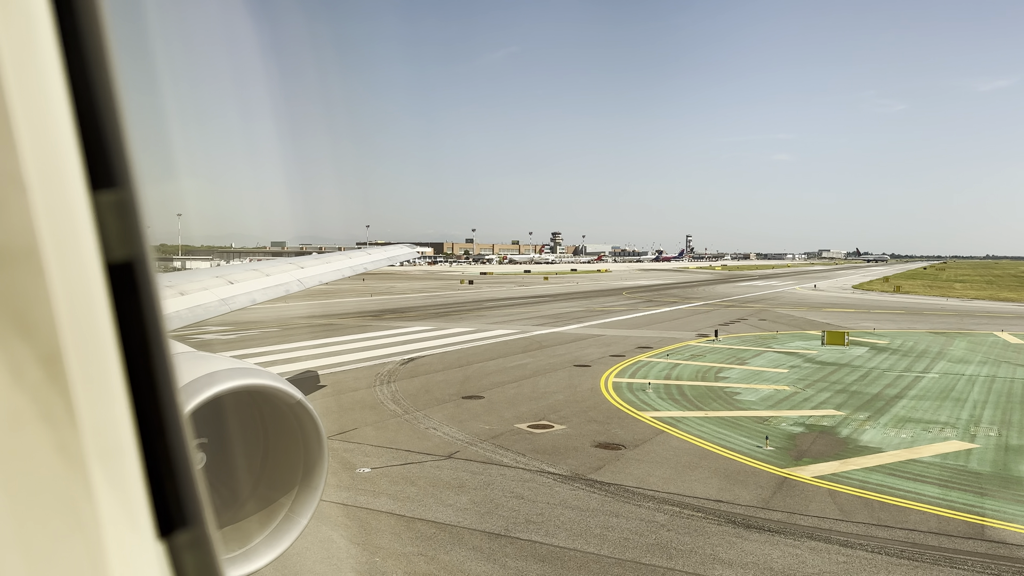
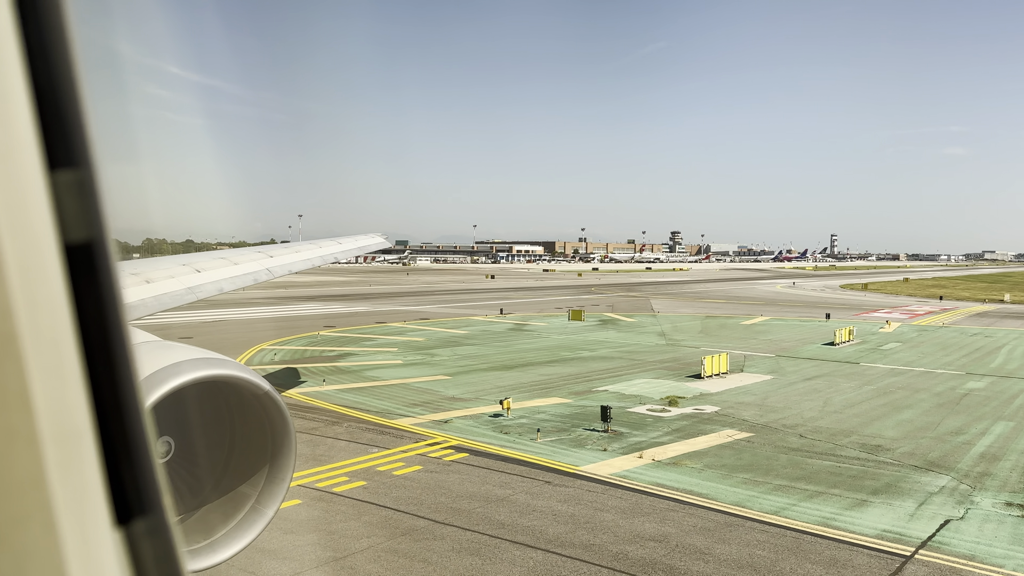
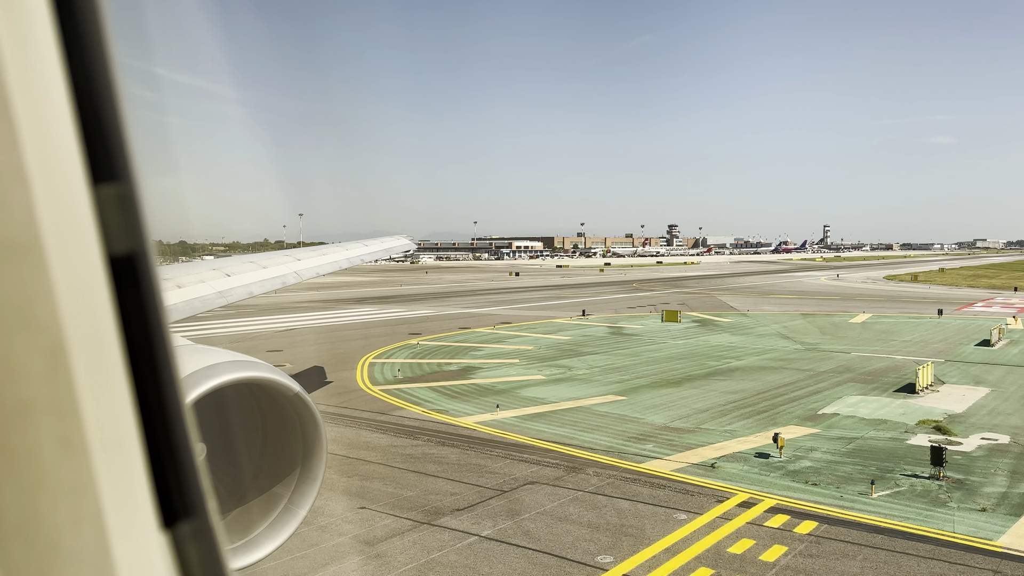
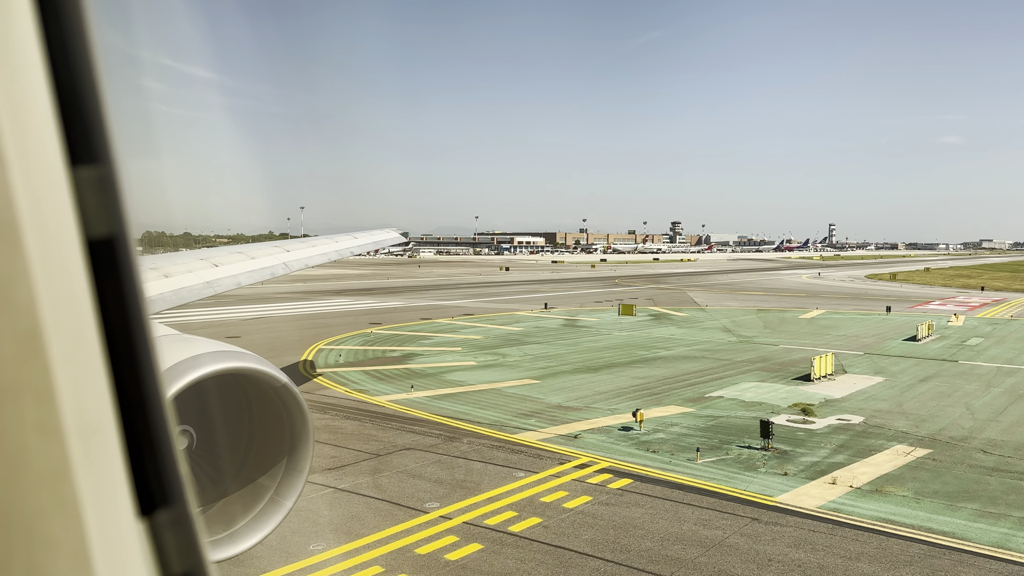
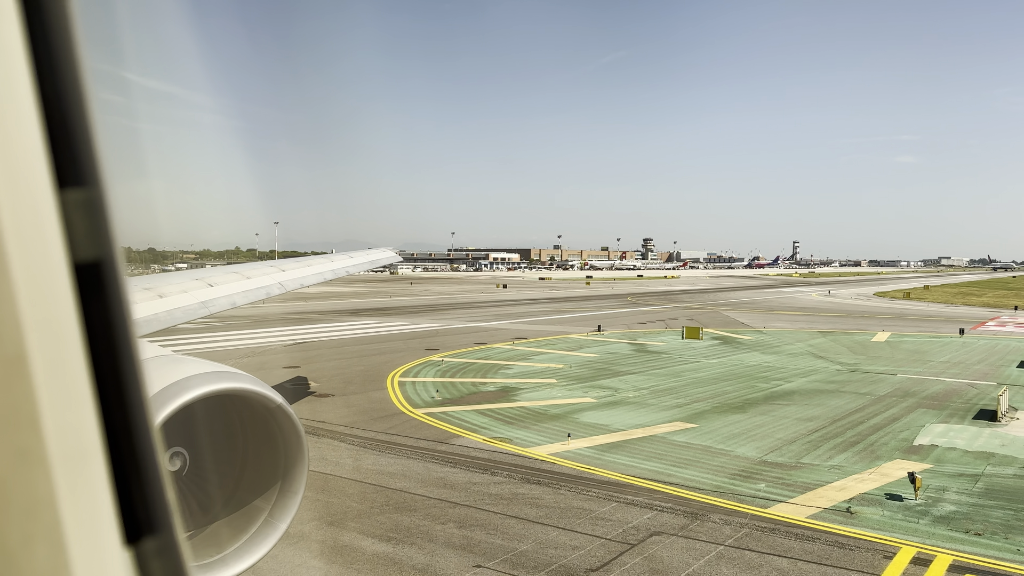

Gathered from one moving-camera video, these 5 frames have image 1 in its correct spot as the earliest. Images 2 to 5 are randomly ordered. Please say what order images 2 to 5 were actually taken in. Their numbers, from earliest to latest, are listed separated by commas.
5, 3, 4, 2
